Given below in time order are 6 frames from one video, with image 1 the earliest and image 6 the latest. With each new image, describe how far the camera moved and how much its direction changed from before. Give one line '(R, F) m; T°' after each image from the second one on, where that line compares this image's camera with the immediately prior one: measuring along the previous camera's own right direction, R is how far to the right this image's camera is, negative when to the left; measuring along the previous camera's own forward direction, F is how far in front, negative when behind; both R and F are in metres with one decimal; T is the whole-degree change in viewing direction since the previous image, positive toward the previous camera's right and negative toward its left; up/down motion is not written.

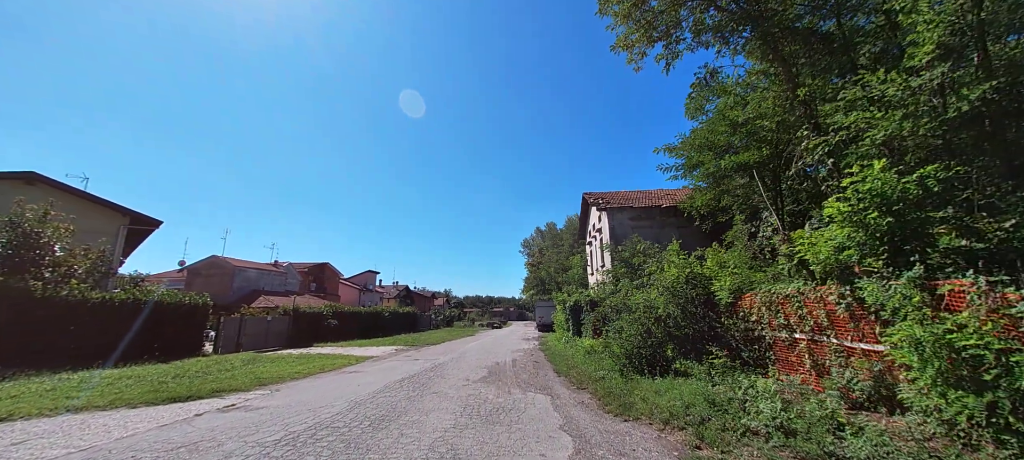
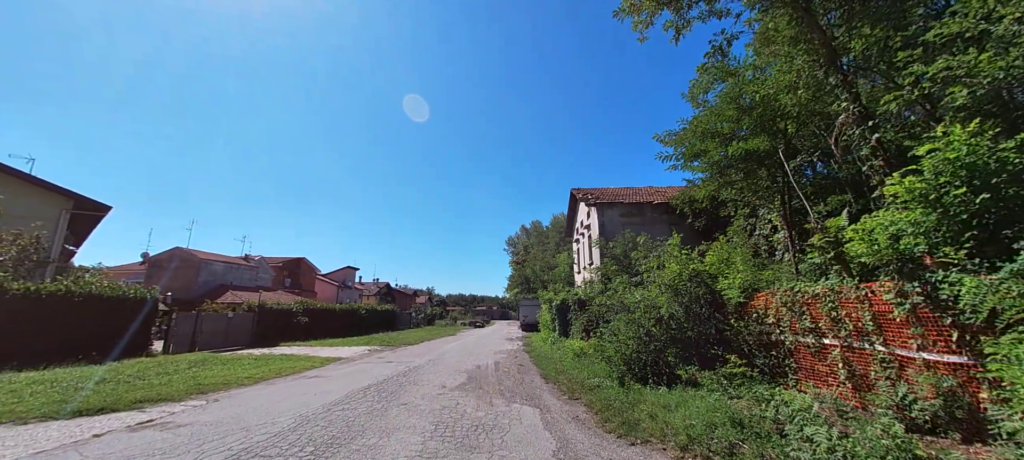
(0.0, +1.1) m; +2°
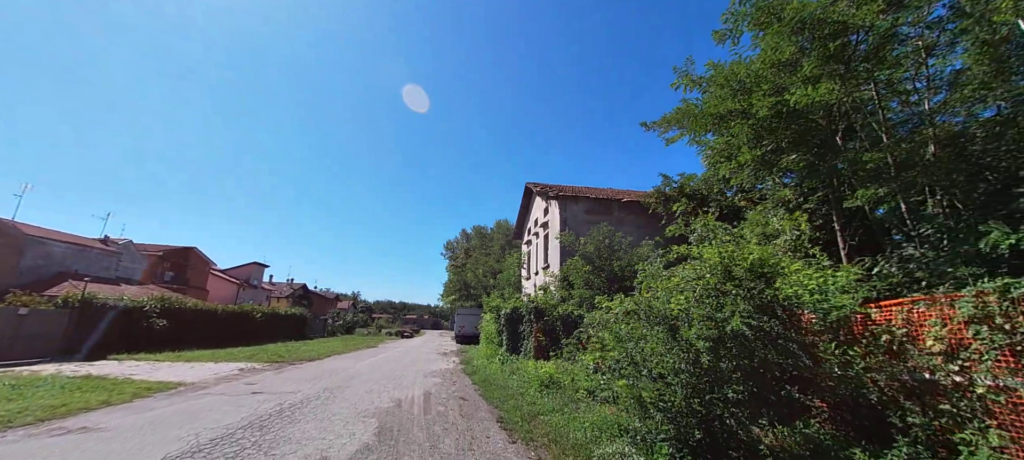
(-0.3, +3.5) m; +10°
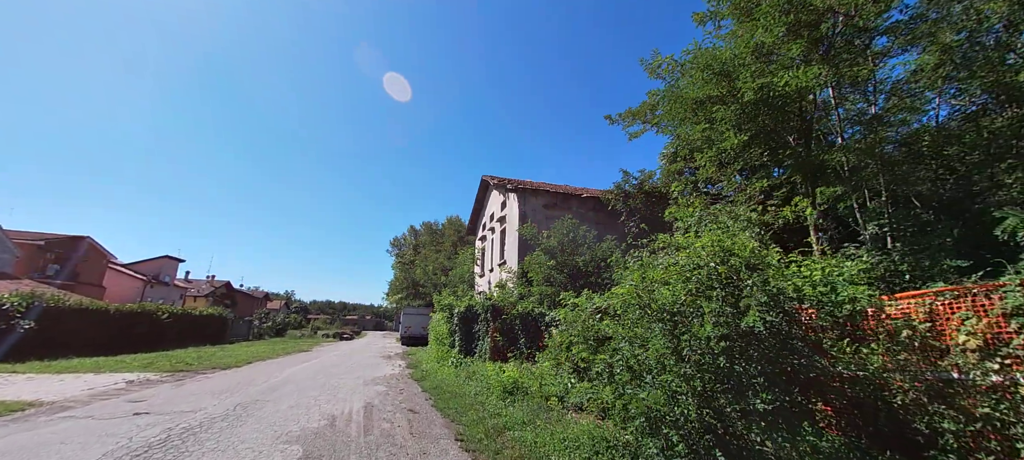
(-0.3, +1.0) m; +8°
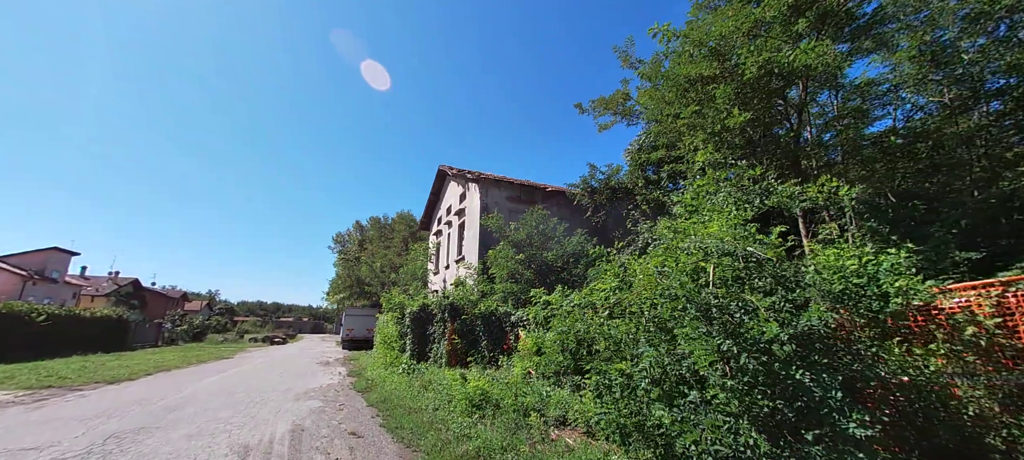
(-0.3, +1.1) m; +8°
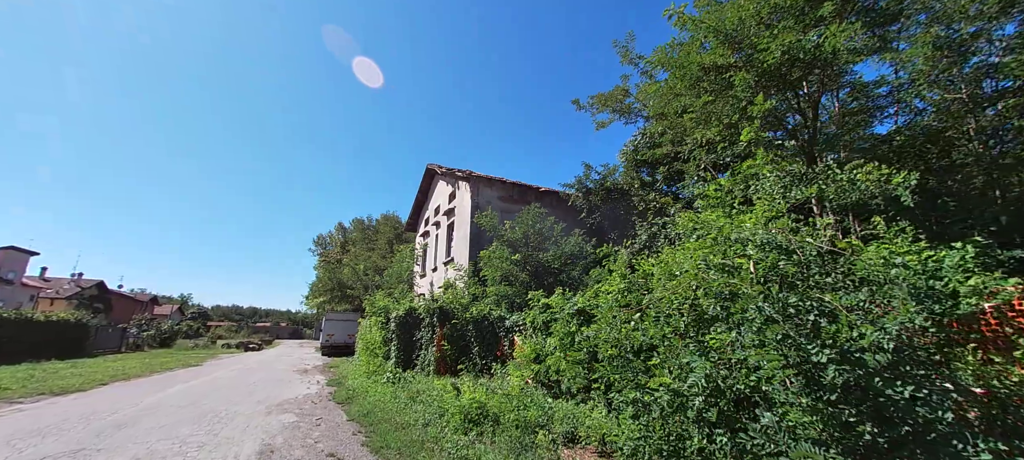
(-0.2, +0.6) m; +2°
